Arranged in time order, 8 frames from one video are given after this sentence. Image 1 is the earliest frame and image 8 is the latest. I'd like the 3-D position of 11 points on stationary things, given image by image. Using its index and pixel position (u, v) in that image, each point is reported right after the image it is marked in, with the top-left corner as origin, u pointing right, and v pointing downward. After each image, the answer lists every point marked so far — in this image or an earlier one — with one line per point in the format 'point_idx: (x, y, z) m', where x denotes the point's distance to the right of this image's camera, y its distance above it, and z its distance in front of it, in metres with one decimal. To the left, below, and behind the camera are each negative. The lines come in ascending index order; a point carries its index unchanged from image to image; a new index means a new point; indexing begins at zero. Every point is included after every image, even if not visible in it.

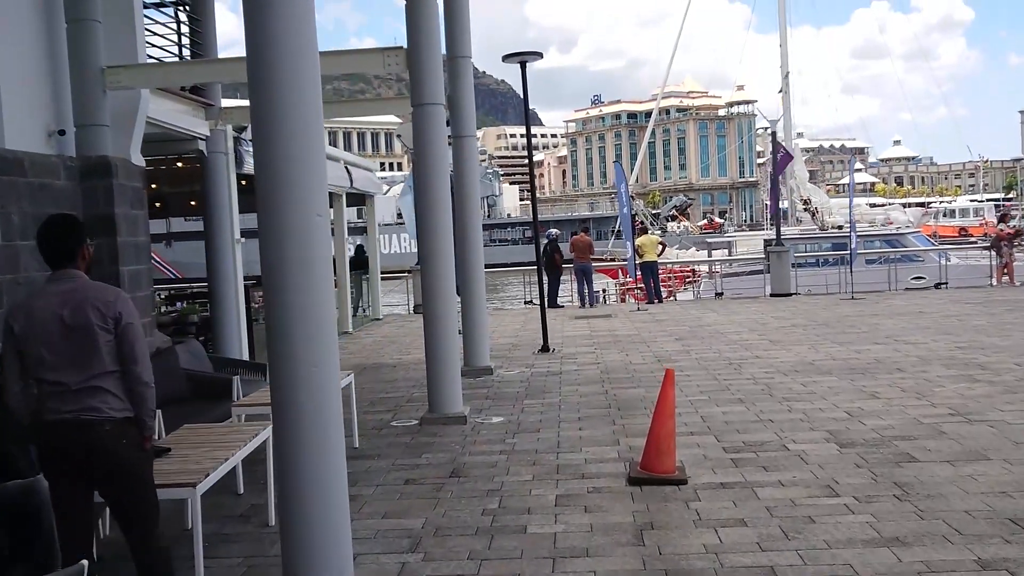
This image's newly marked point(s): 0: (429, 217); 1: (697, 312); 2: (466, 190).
0: (-0.7, +0.6, +8.2) m
1: (+3.1, -0.4, +17.7) m
2: (-0.5, +1.0, +10.9) m
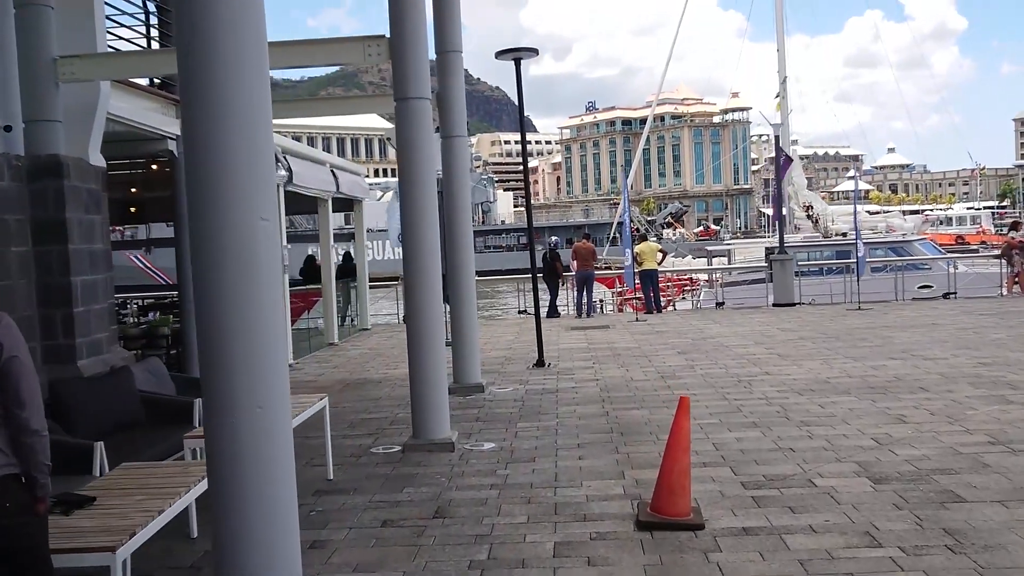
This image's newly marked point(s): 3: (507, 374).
0: (-0.7, +0.5, +7.5) m
1: (+3.0, -0.6, +17.0) m
2: (-0.5, +0.9, +10.2) m
3: (-0.1, -0.9, +11.6) m
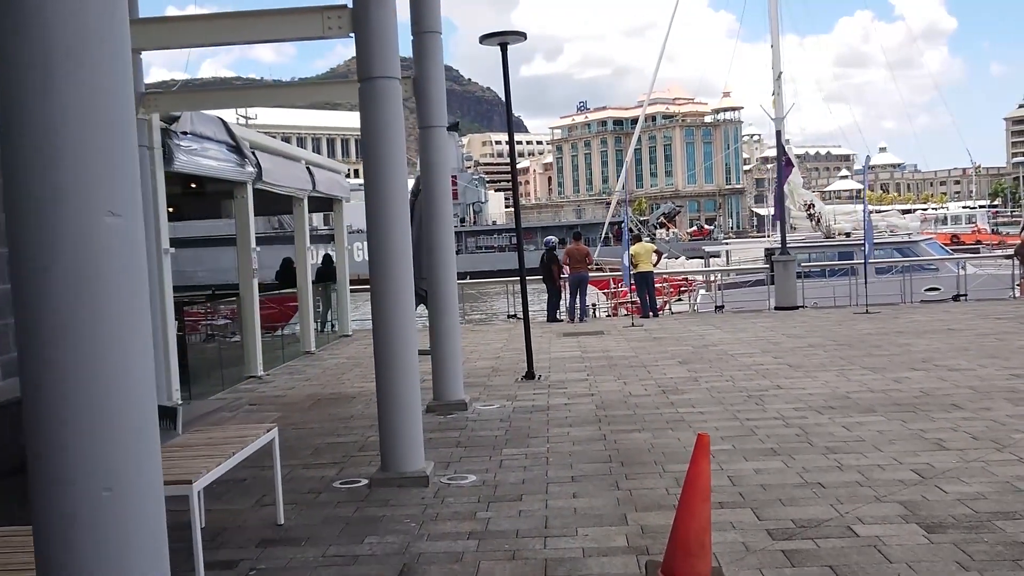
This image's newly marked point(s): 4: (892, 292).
0: (-0.8, +0.4, +6.5) m
1: (+2.8, -0.6, +16.0) m
2: (-0.7, +0.9, +9.2) m
3: (-0.2, -1.0, +10.6) m
4: (+7.2, -0.1, +19.9) m
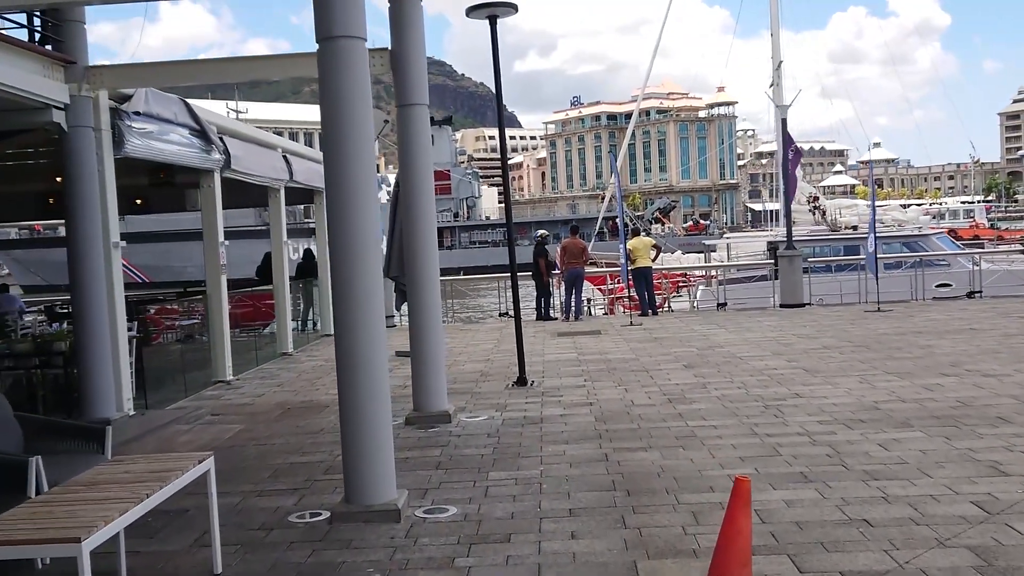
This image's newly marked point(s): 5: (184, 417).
0: (-0.9, +0.4, +5.5) m
1: (+2.7, -0.6, +15.1) m
2: (-0.7, +0.9, +8.2) m
3: (-0.3, -1.0, +9.6) m
4: (+7.1, 0.0, +19.0) m
5: (-2.8, -1.1, +9.1) m
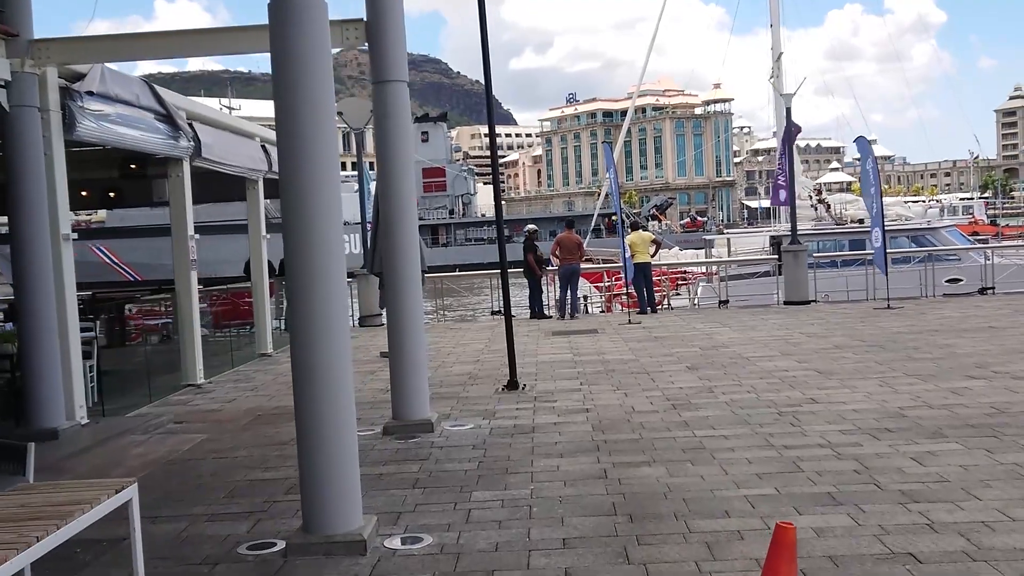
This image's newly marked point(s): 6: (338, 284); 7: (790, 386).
0: (-0.9, +0.4, +4.7) m
1: (+2.6, -0.5, +14.3) m
2: (-0.8, +0.9, +7.4) m
3: (-0.4, -0.9, +8.9) m
4: (+6.9, +0.1, +18.2) m
5: (-2.9, -1.1, +8.3) m
6: (-0.8, 0.0, +4.7) m
7: (+2.3, -0.8, +8.8) m
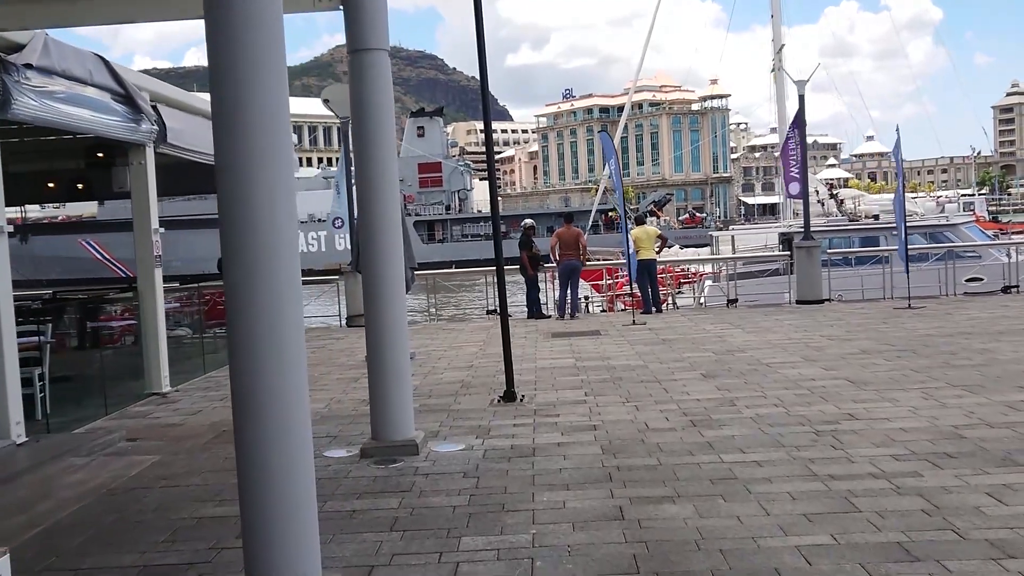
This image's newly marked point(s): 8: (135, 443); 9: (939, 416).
0: (-1.0, +0.4, +3.7) m
1: (+2.6, -0.5, +13.3) m
2: (-0.8, +0.9, +6.4) m
3: (-0.4, -0.9, +7.9) m
4: (+6.9, +0.1, +17.3) m
5: (-2.9, -1.1, +7.3) m
6: (-0.8, 0.0, +3.7) m
7: (+2.3, -0.8, +7.8) m
8: (-2.7, -1.1, +7.5) m
9: (+2.8, -0.8, +6.9) m
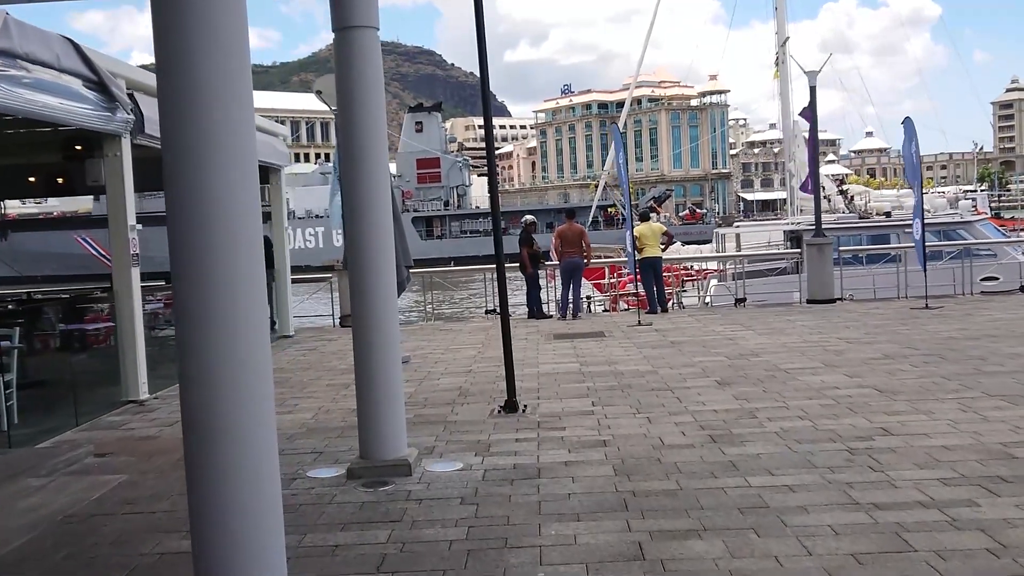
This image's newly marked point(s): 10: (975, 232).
0: (-0.9, +0.4, +3.1) m
1: (+2.6, -0.5, +12.7) m
2: (-0.8, +0.9, +5.8) m
3: (-0.4, -1.0, +7.3) m
4: (+6.9, +0.1, +16.7) m
5: (-2.9, -1.1, +6.7) m
6: (-0.8, 0.0, +3.1) m
7: (+2.3, -0.8, +7.2) m
8: (-2.7, -1.1, +6.9) m
9: (+2.8, -0.8, +6.3) m
10: (+8.6, +1.0, +19.6) m
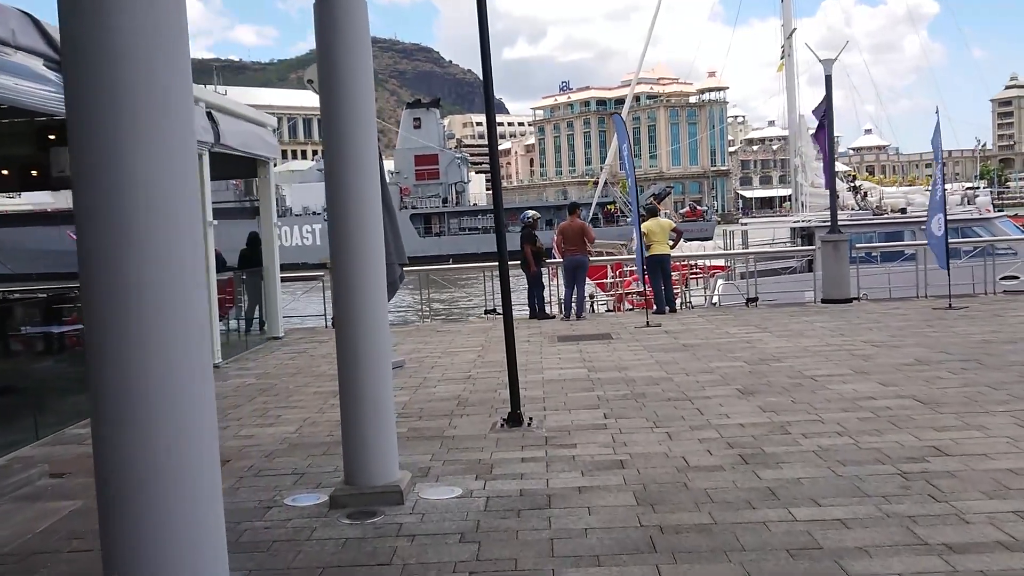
0: (-0.9, +0.4, +2.4) m
1: (+2.6, -0.5, +12.0) m
2: (-0.8, +0.9, +5.1) m
3: (-0.4, -1.0, +6.5) m
4: (+6.9, +0.1, +15.9) m
5: (-2.9, -1.1, +6.0) m
6: (-0.7, 0.0, +2.4) m
7: (+2.4, -0.8, +6.5) m
8: (-2.6, -1.1, +6.1) m
9: (+2.9, -0.9, +5.6) m
10: (+8.6, +1.1, +18.8) m
